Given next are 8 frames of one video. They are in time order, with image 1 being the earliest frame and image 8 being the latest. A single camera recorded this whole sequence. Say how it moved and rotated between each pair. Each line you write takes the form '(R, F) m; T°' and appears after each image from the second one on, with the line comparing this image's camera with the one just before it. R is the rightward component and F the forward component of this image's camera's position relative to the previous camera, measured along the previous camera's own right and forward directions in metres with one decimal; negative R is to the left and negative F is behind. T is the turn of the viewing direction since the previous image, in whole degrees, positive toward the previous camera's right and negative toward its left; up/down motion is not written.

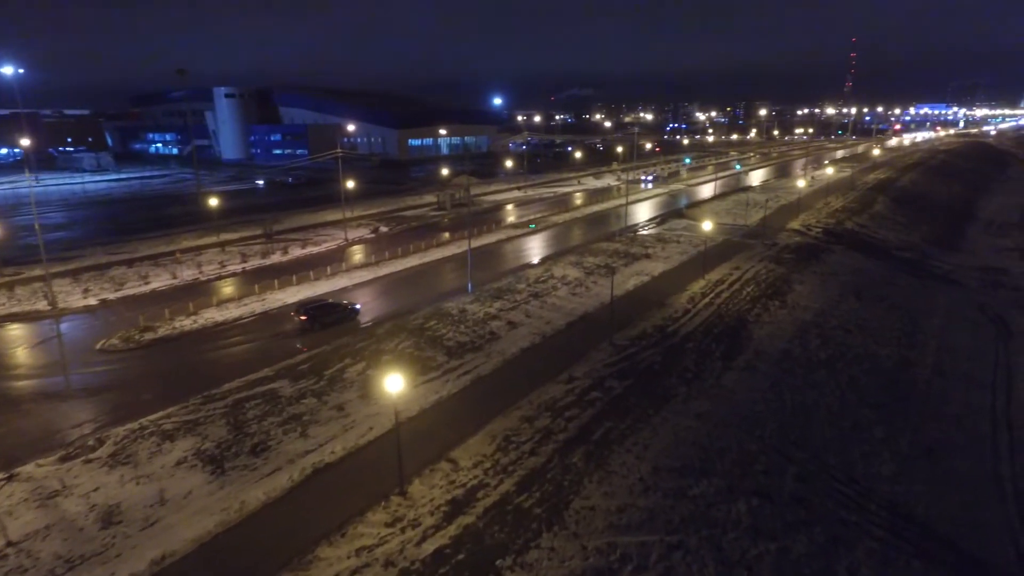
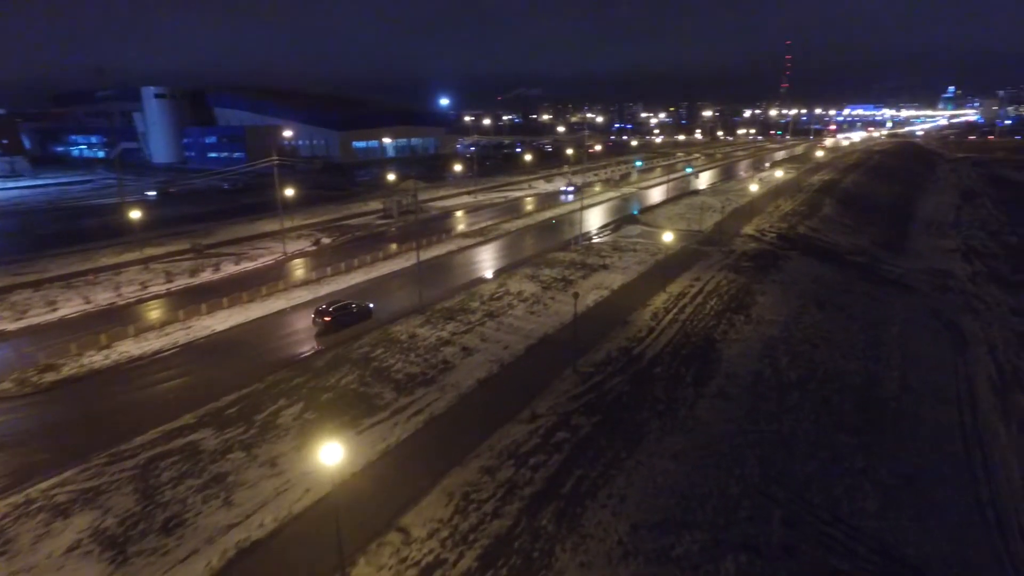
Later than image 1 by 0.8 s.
(-0.1, +1.2) m; +5°
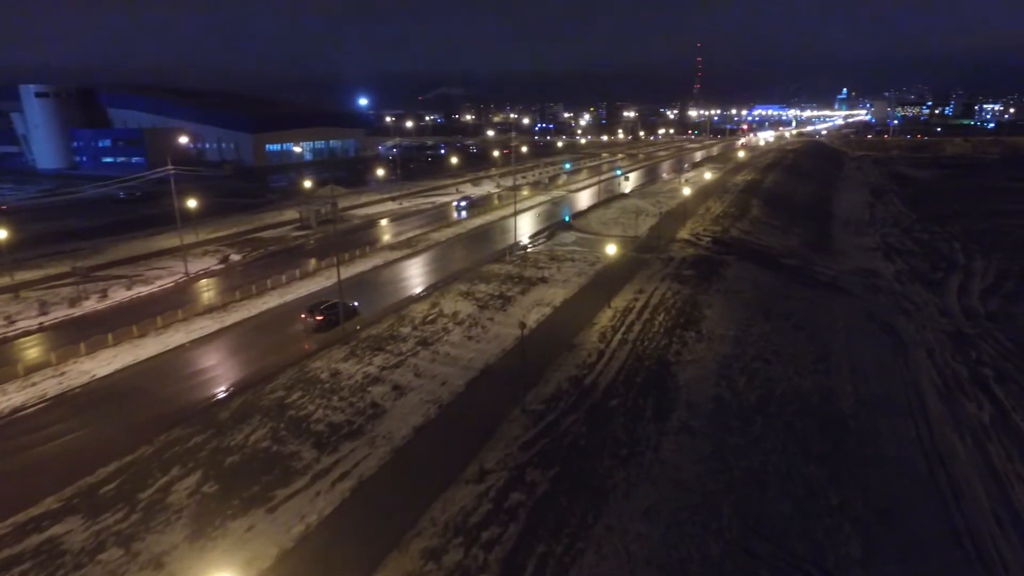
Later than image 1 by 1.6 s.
(-0.2, +1.6) m; +7°
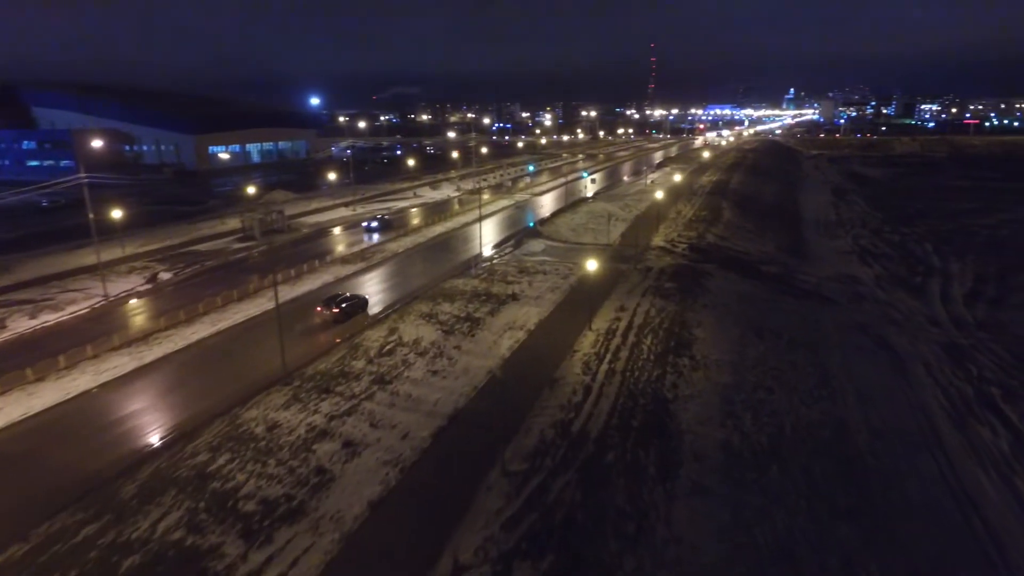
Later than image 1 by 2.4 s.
(-0.2, +2.1) m; +4°
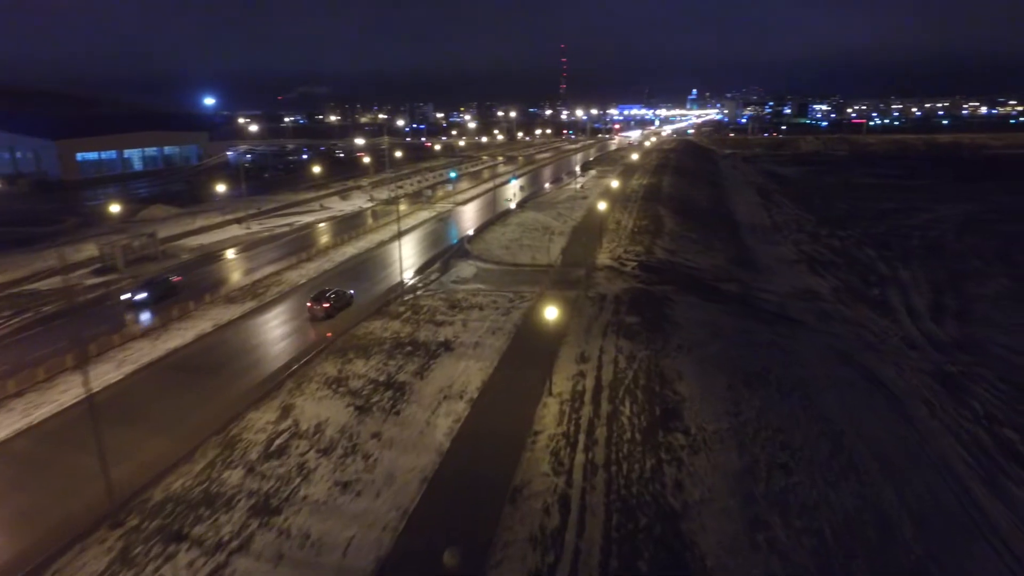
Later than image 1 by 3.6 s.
(-0.3, +3.8) m; +7°
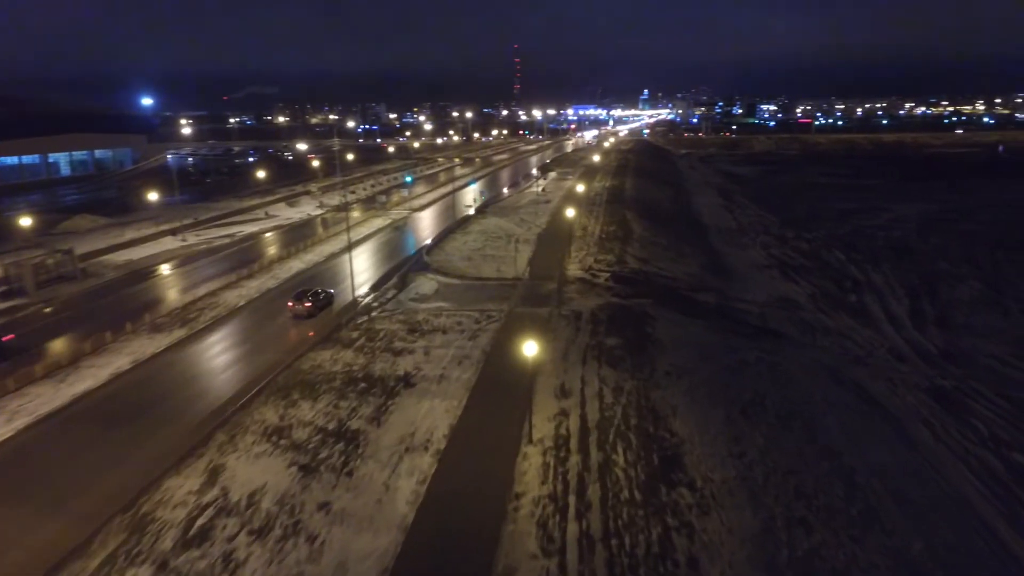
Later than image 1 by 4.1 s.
(-0.2, +1.8) m; +4°
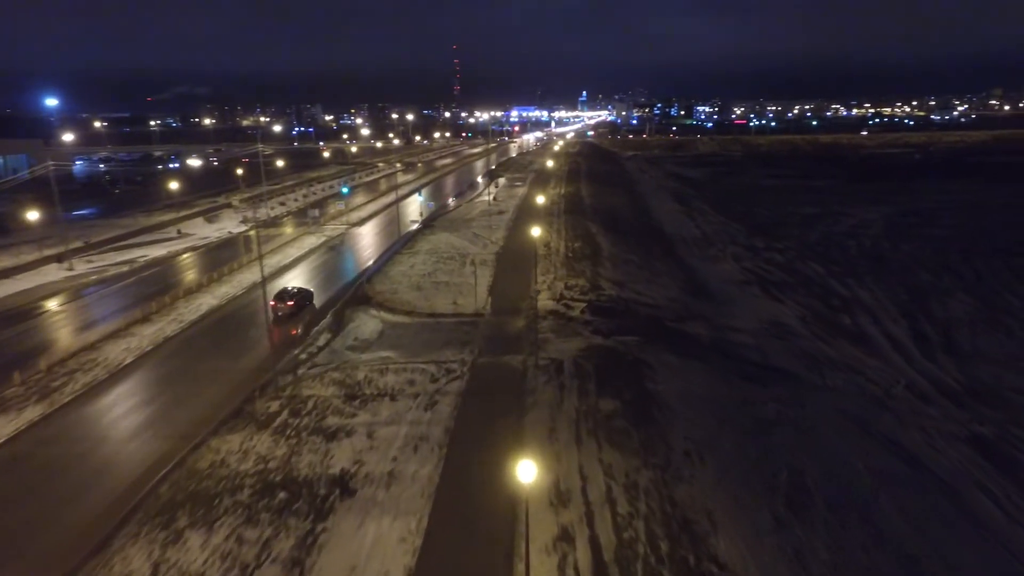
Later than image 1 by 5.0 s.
(-0.4, +3.4) m; +5°
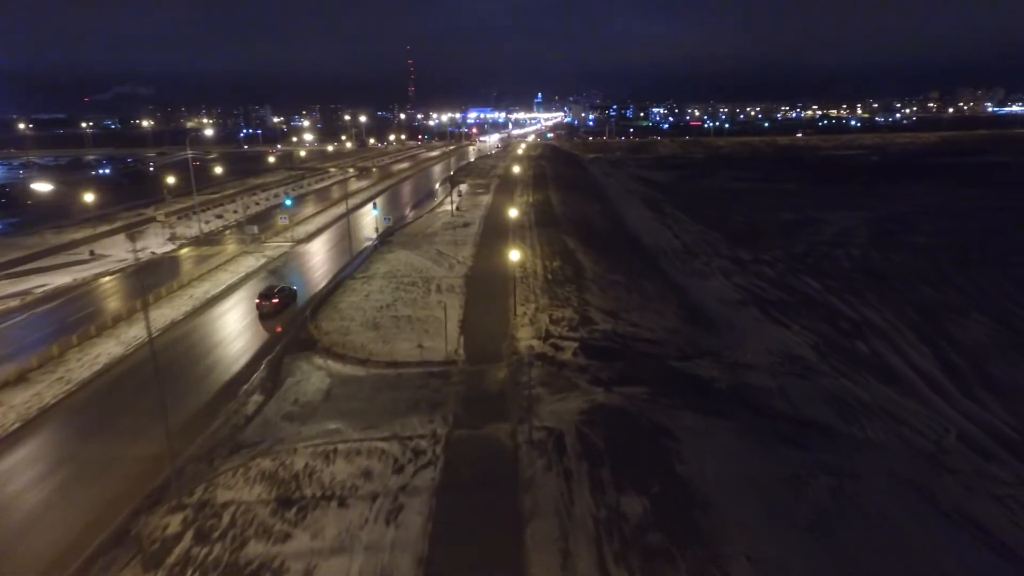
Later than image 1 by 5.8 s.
(-0.5, +3.3) m; +4°
